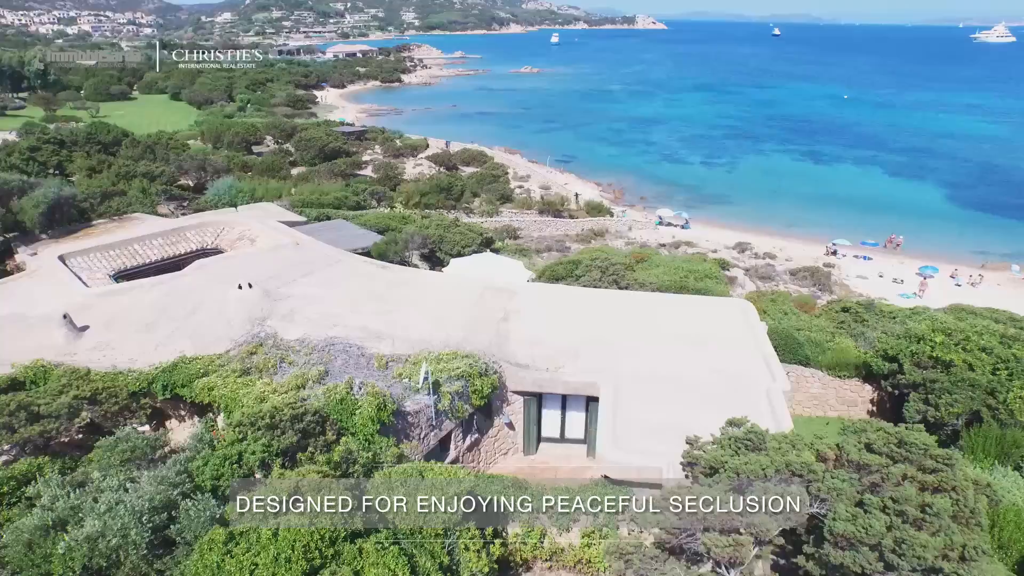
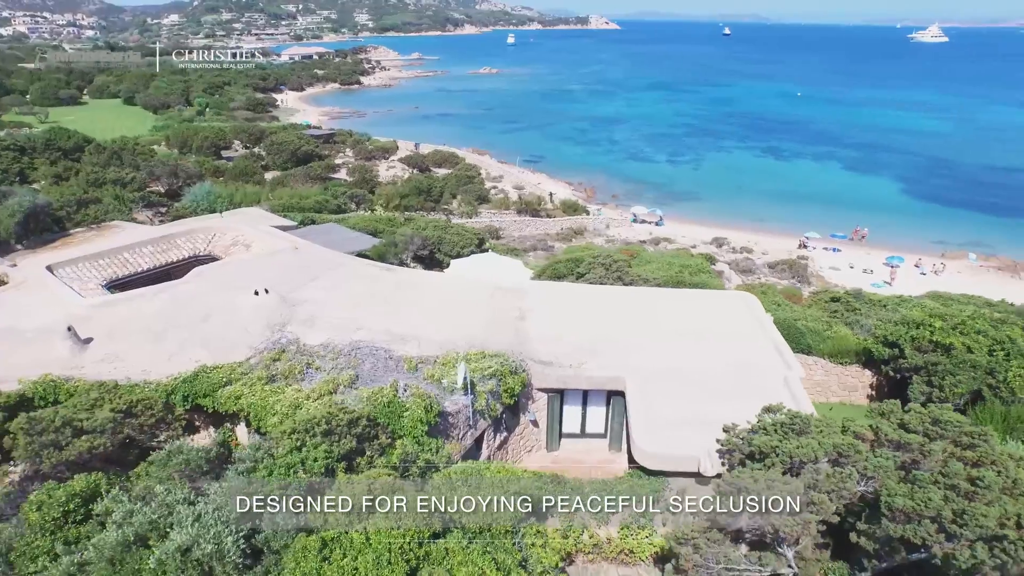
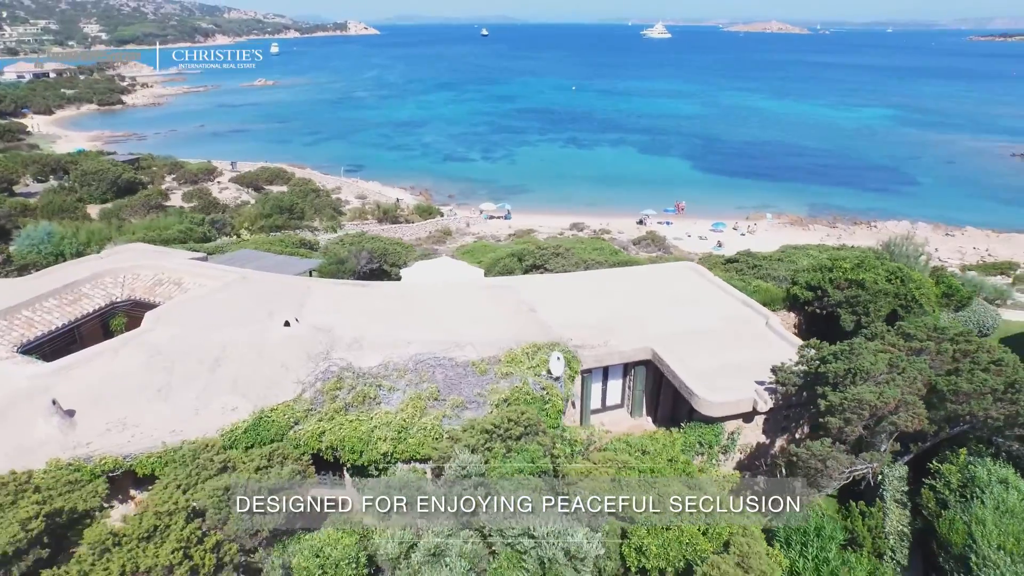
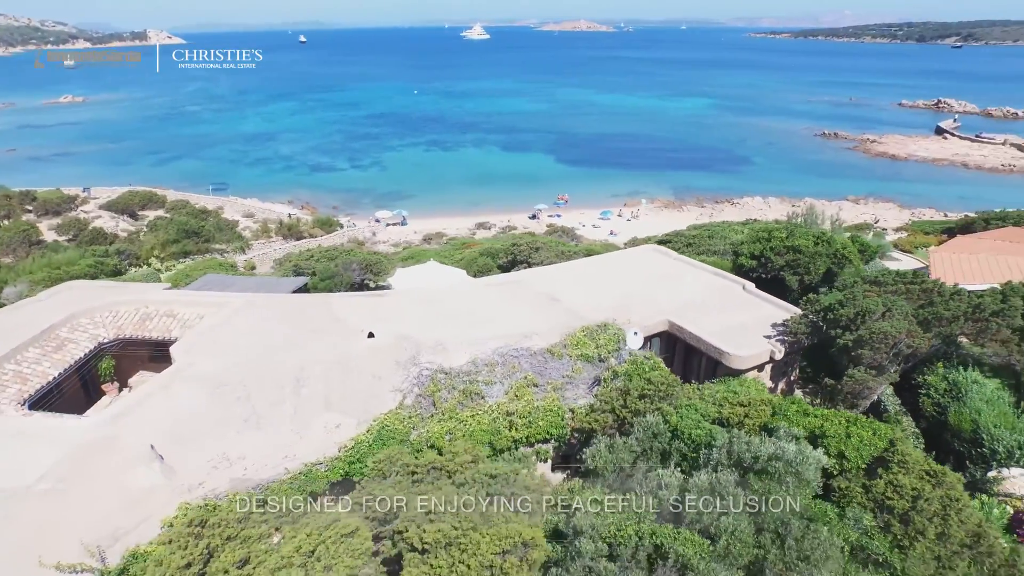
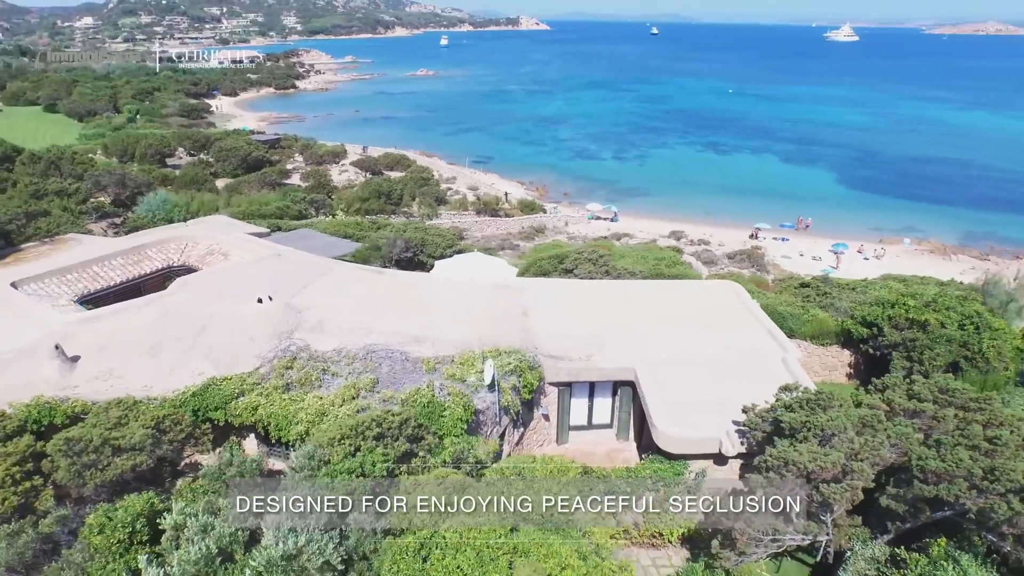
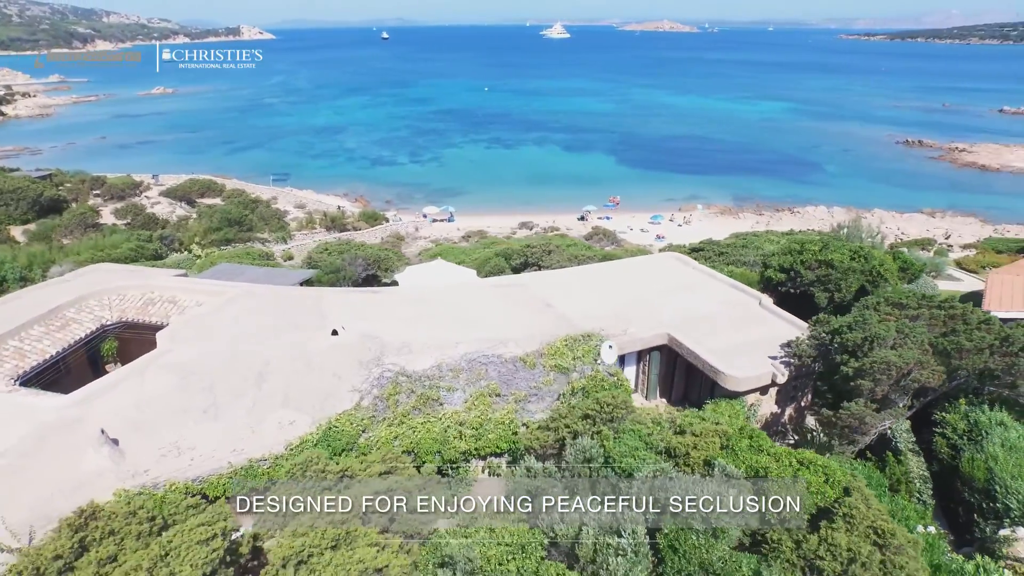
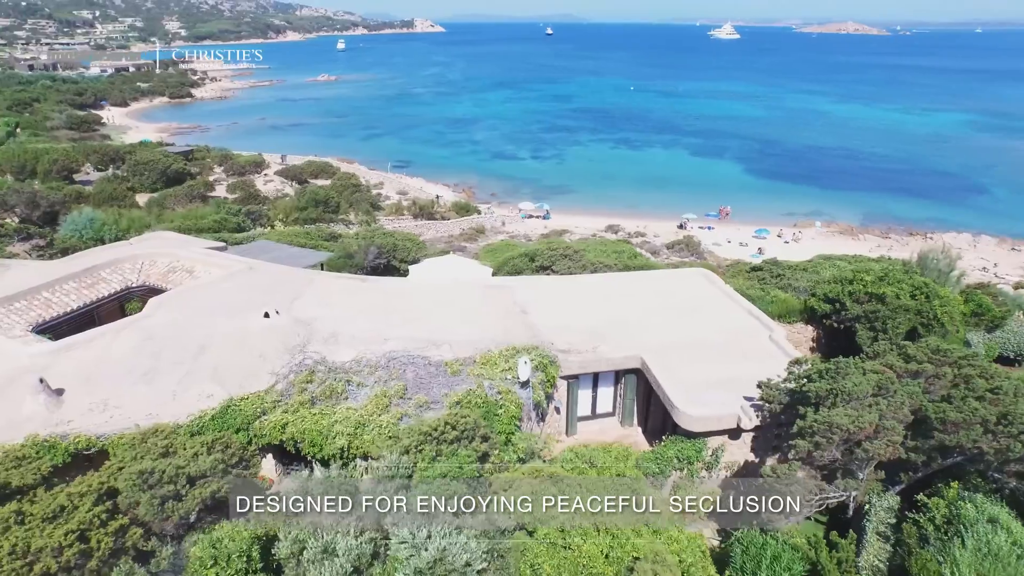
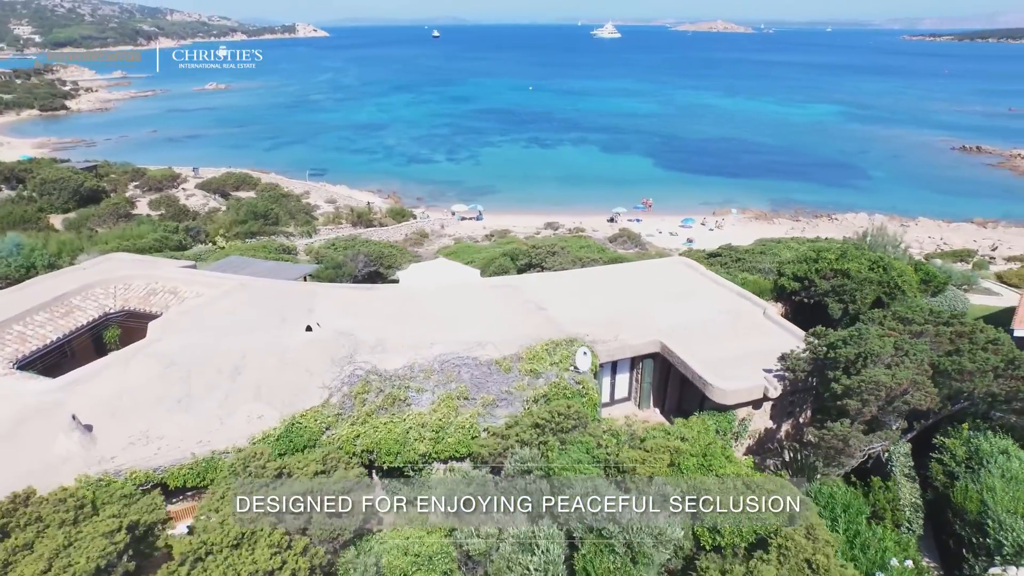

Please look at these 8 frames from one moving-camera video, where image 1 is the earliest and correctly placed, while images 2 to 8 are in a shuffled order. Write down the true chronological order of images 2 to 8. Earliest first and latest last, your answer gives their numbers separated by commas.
2, 5, 7, 3, 8, 6, 4
